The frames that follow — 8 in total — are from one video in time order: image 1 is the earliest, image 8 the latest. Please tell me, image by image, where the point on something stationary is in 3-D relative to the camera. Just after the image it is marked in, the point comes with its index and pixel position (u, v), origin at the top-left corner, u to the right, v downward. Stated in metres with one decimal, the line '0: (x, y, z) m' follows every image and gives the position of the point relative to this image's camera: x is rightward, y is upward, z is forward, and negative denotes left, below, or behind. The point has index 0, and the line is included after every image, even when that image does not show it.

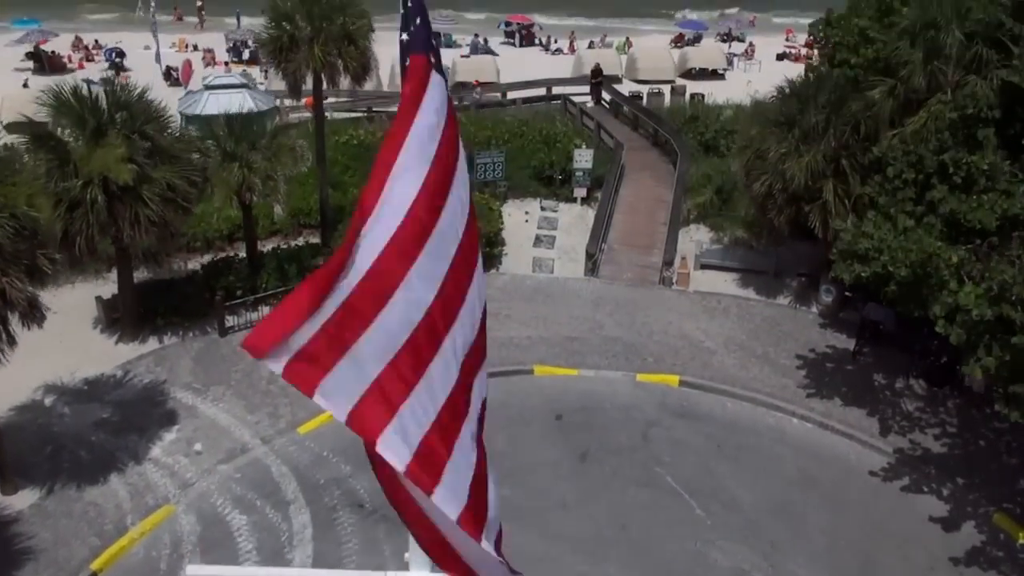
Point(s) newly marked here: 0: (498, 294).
0: (-0.2, -0.1, +17.3) m
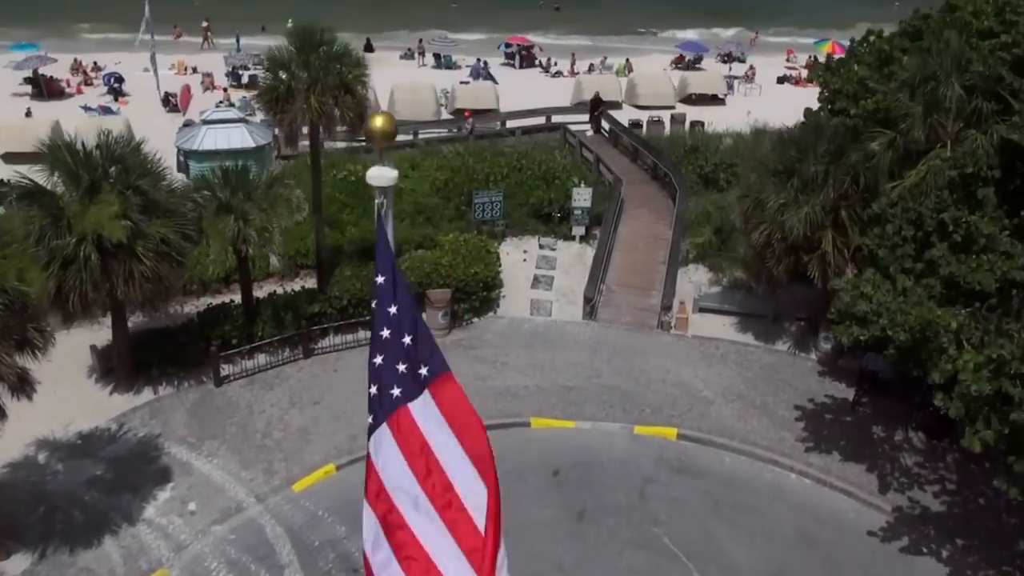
0: (-0.2, -0.5, +17.2) m
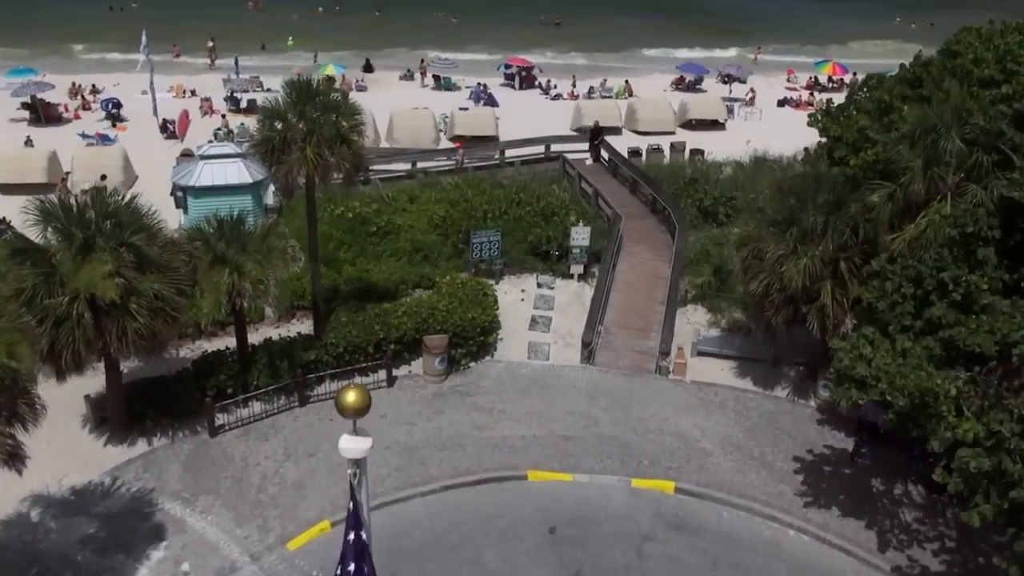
0: (-0.2, -1.0, +17.1) m
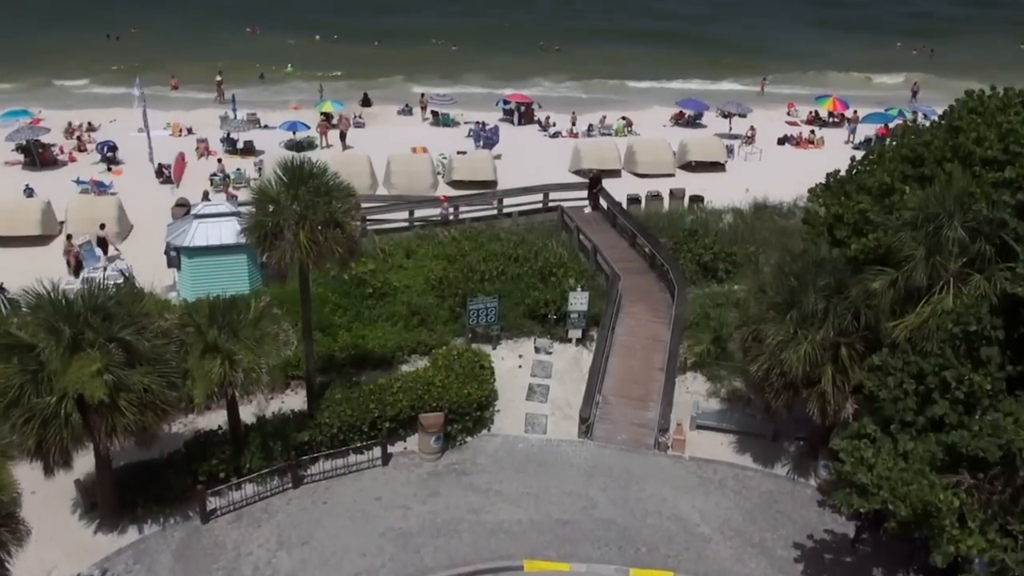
0: (-0.2, -1.8, +16.9) m
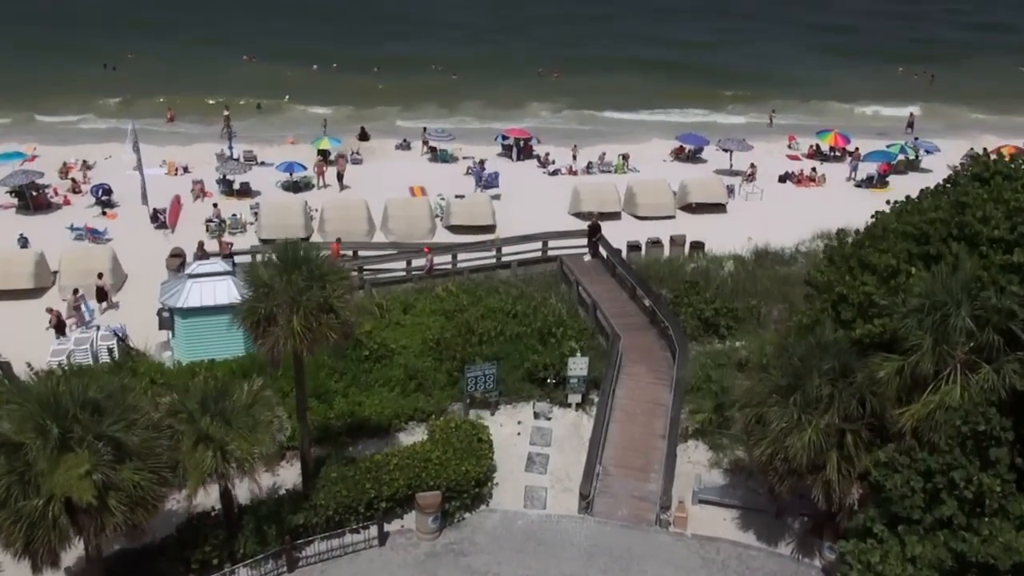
0: (-0.3, -2.6, +16.6) m
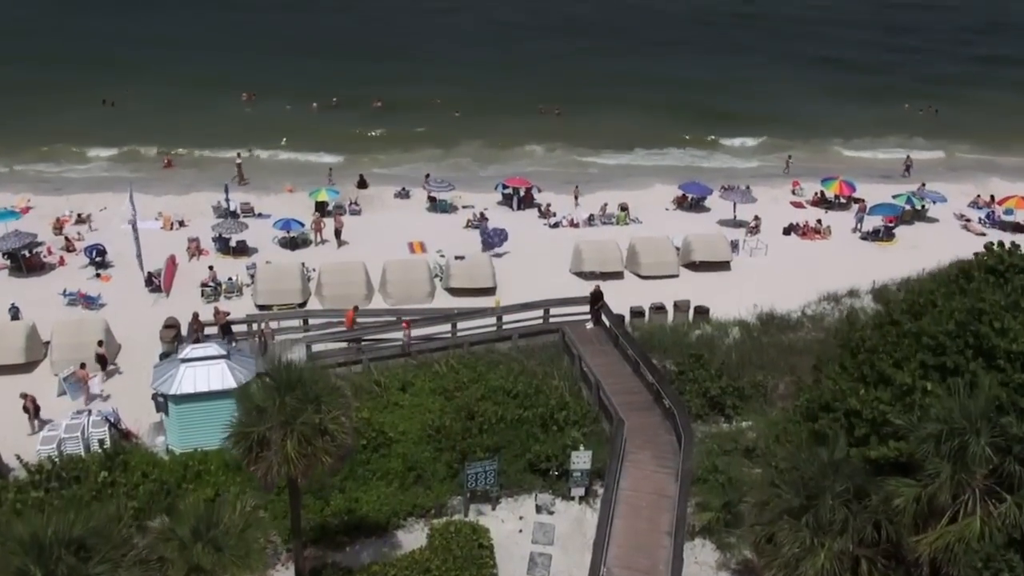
0: (-0.2, -3.7, +16.1) m
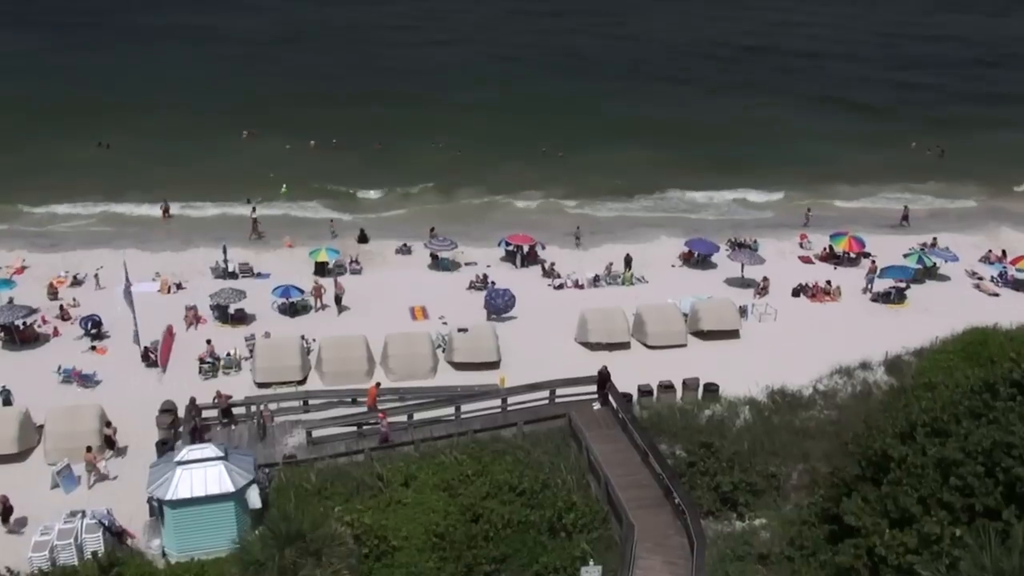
0: (-0.1, -4.9, +15.4) m
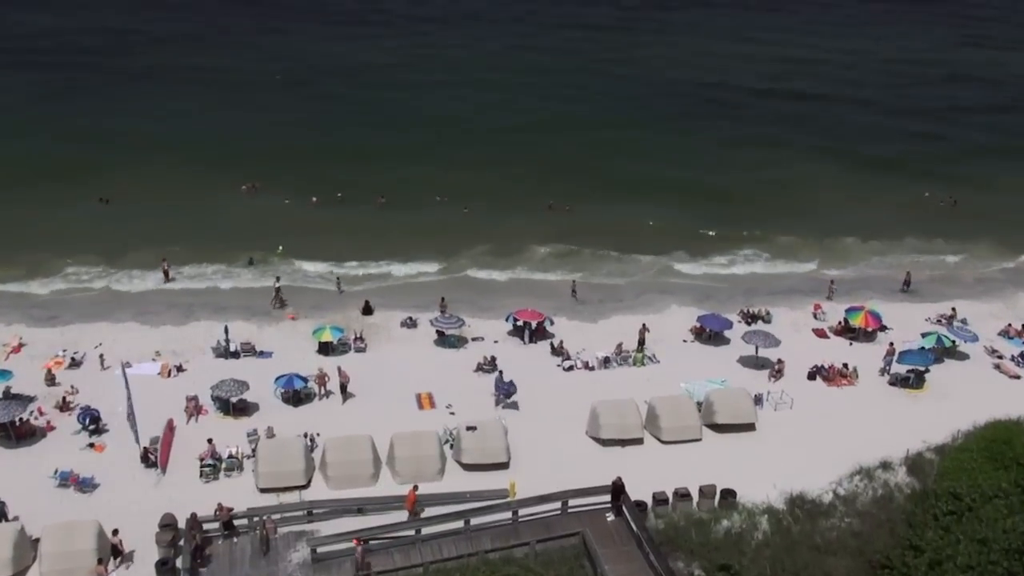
0: (0.0, -6.5, +14.6) m
